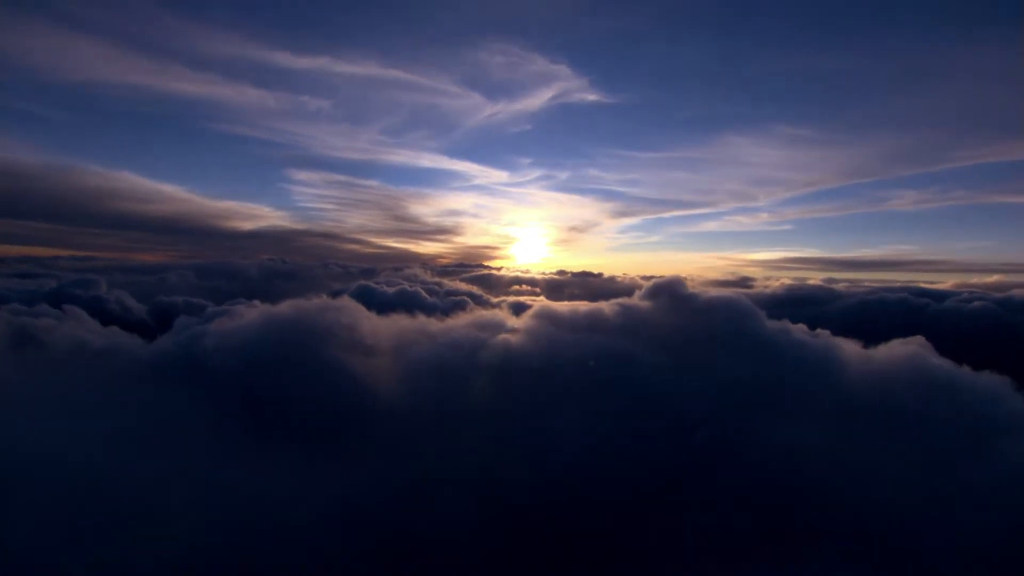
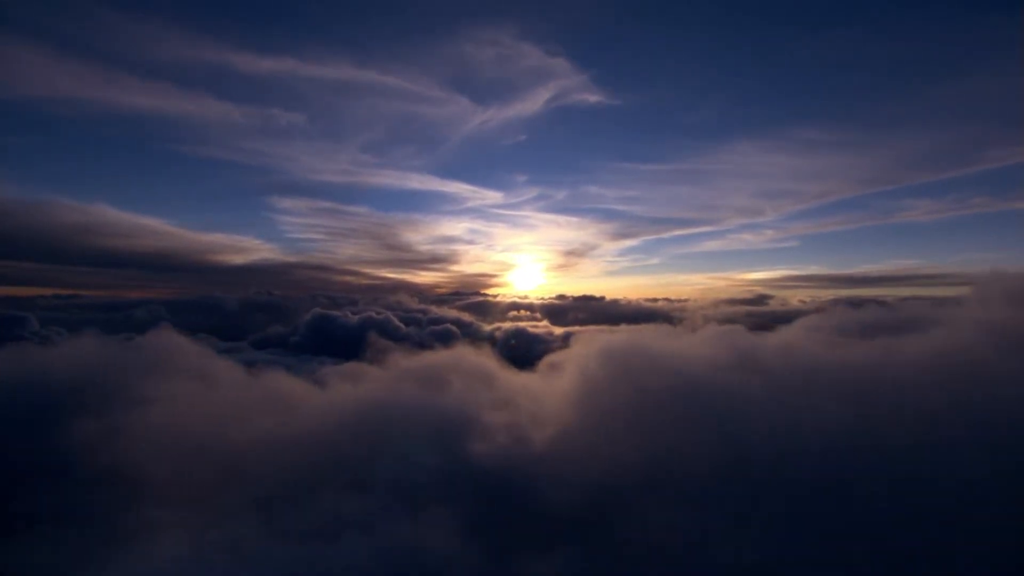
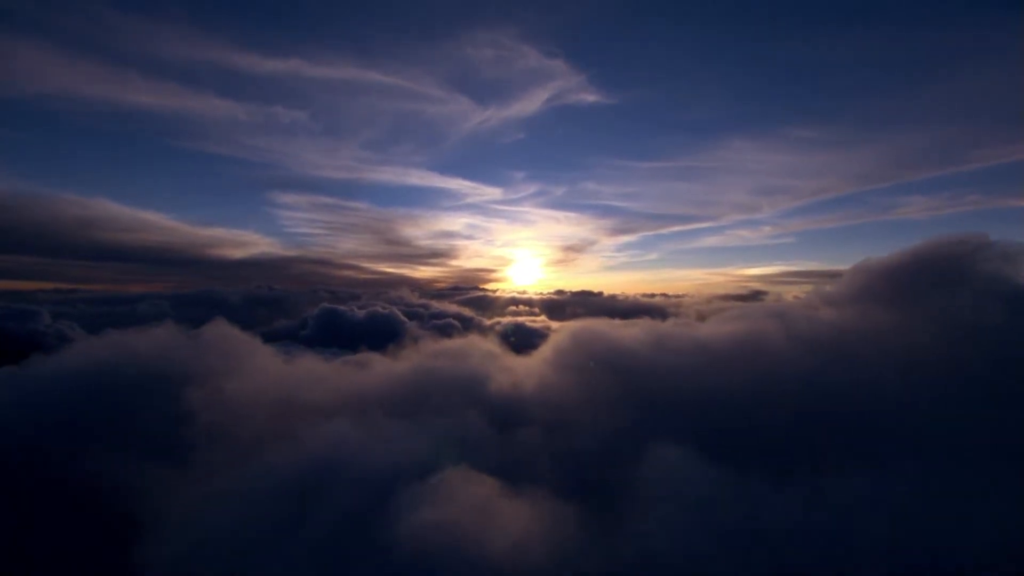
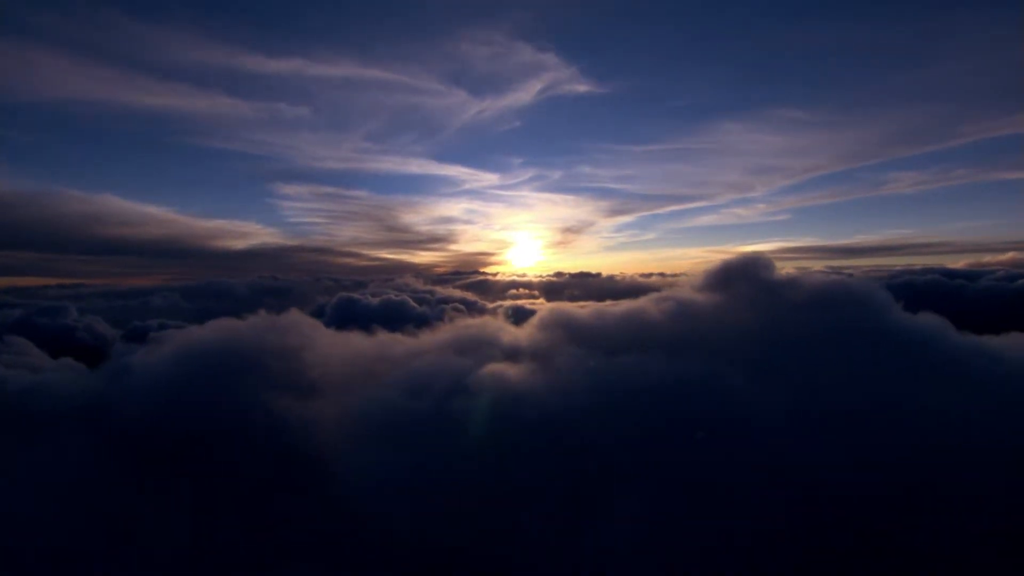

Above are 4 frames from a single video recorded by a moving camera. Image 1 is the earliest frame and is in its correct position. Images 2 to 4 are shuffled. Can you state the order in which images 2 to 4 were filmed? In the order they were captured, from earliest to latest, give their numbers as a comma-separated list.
4, 3, 2
